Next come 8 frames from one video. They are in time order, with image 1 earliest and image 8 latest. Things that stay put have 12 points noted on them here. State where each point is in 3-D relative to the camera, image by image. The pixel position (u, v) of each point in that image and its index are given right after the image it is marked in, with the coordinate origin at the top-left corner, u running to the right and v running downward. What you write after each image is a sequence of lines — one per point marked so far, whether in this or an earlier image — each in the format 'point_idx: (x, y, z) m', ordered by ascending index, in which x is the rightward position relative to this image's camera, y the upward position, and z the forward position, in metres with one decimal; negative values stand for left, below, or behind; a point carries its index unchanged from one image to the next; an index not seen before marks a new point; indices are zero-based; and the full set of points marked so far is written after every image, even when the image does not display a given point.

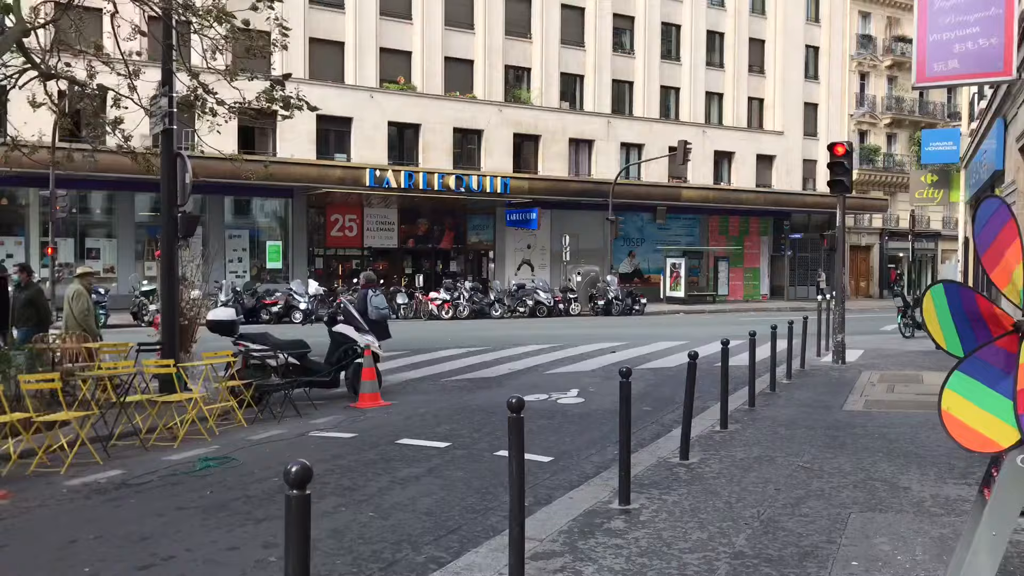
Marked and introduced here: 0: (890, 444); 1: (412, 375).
0: (+3.0, -1.2, +7.0) m
1: (-1.4, -1.2, +11.9) m
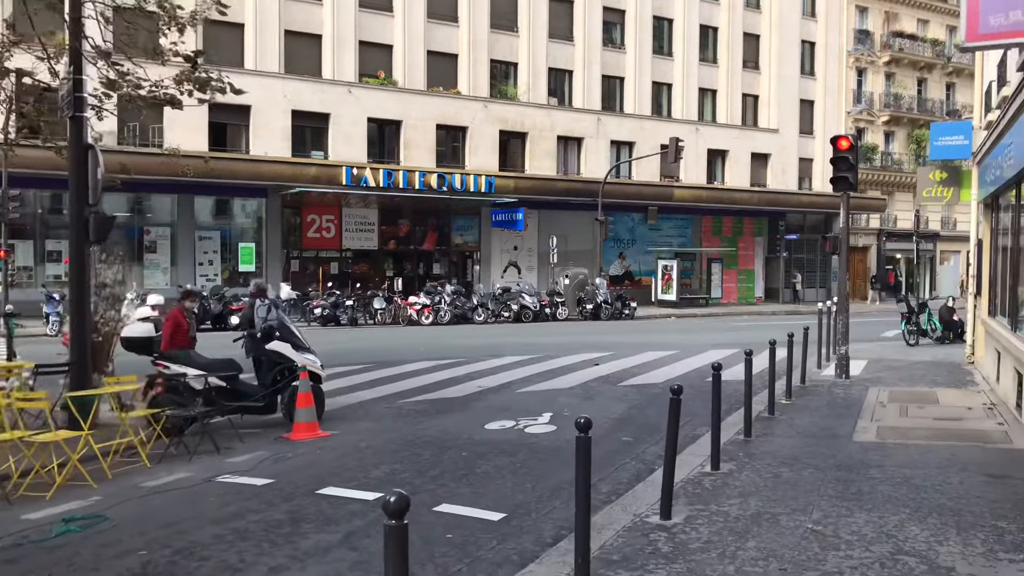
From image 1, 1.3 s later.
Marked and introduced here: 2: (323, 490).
0: (+2.6, -1.3, +5.7) m
1: (-1.8, -1.3, +10.7) m
2: (-1.3, -1.4, +6.0) m
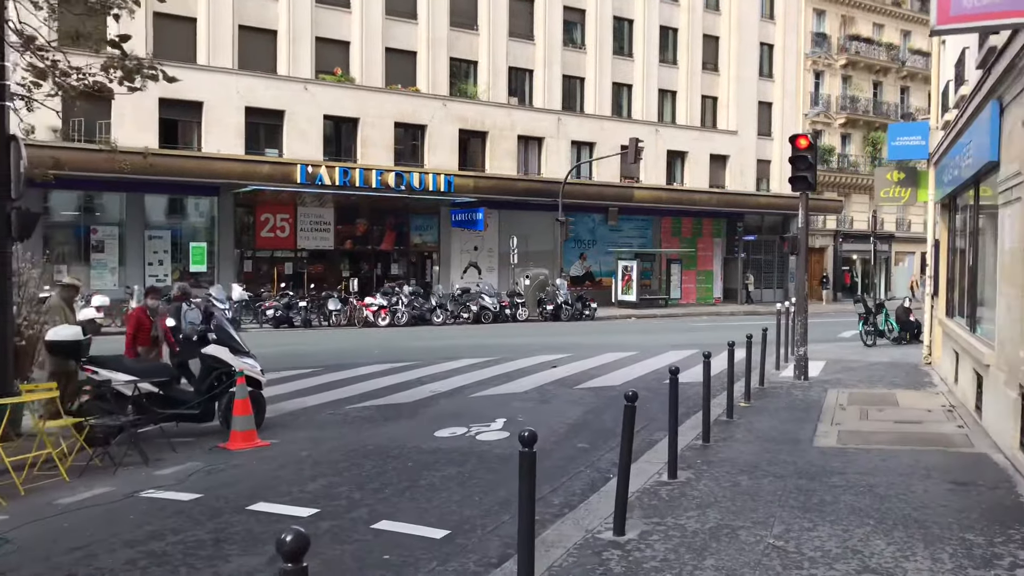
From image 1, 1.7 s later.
0: (+2.3, -1.4, +5.5) m
1: (-2.3, -1.3, +10.2) m
2: (-1.6, -1.4, +5.6) m
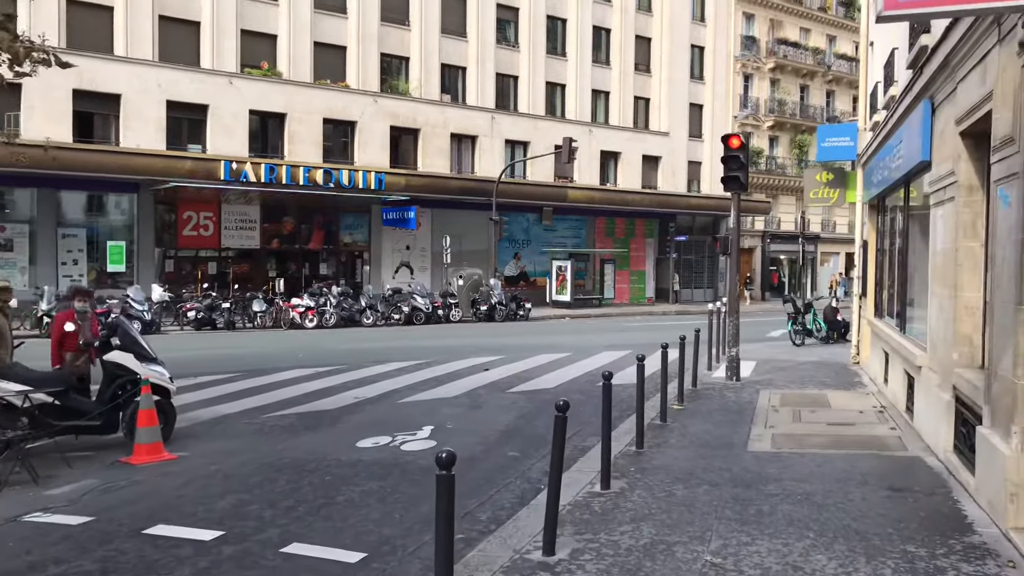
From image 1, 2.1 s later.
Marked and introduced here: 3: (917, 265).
0: (+1.8, -1.4, +5.3) m
1: (-3.1, -1.3, +9.7) m
2: (-2.1, -1.4, +5.1) m
3: (+4.3, +0.2, +9.3) m
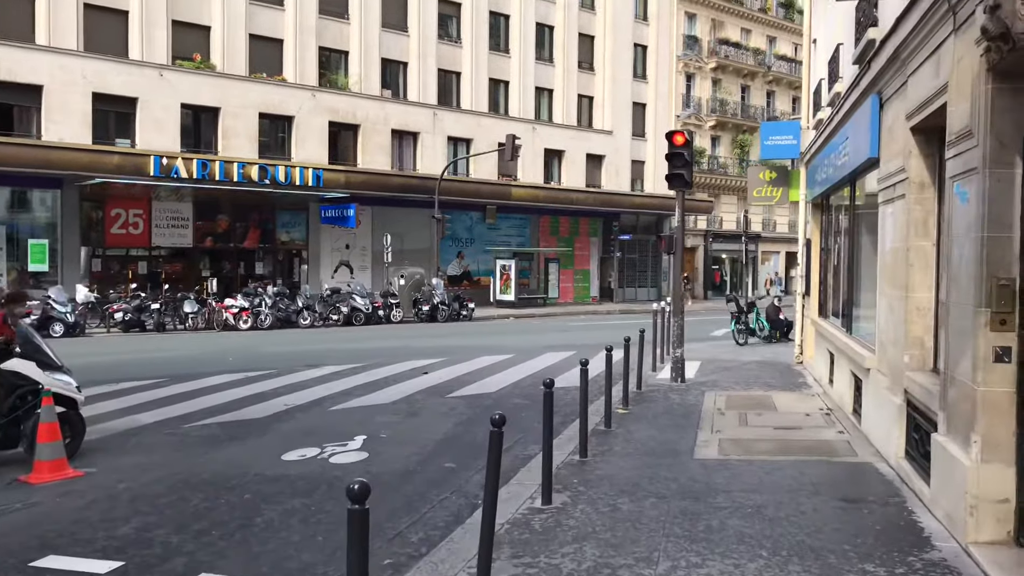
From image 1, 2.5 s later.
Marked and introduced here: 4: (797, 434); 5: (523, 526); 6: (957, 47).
0: (+1.5, -1.4, +5.0) m
1: (-3.7, -1.3, +9.1) m
2: (-2.5, -1.4, +4.6) m
3: (+3.7, +0.2, +9.1) m
4: (+2.7, -1.4, +8.2) m
5: (+0.1, -1.4, +5.2) m
6: (+2.5, +1.4, +5.0) m
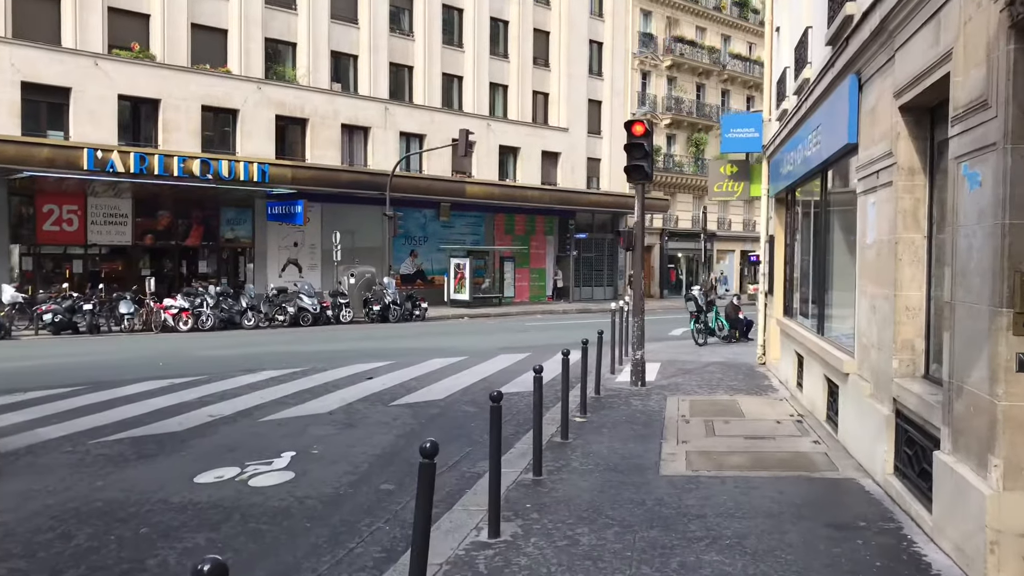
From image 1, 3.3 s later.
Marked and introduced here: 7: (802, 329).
0: (+1.2, -1.4, +4.3) m
1: (-4.2, -1.3, +8.1) m
2: (-2.7, -1.4, +3.7) m
3: (+3.2, +0.3, +8.5) m
4: (+2.2, -1.3, +7.5) m
5: (-0.2, -1.4, +4.4) m
6: (+2.2, +1.4, +4.3) m
7: (+3.3, -0.5, +10.1) m
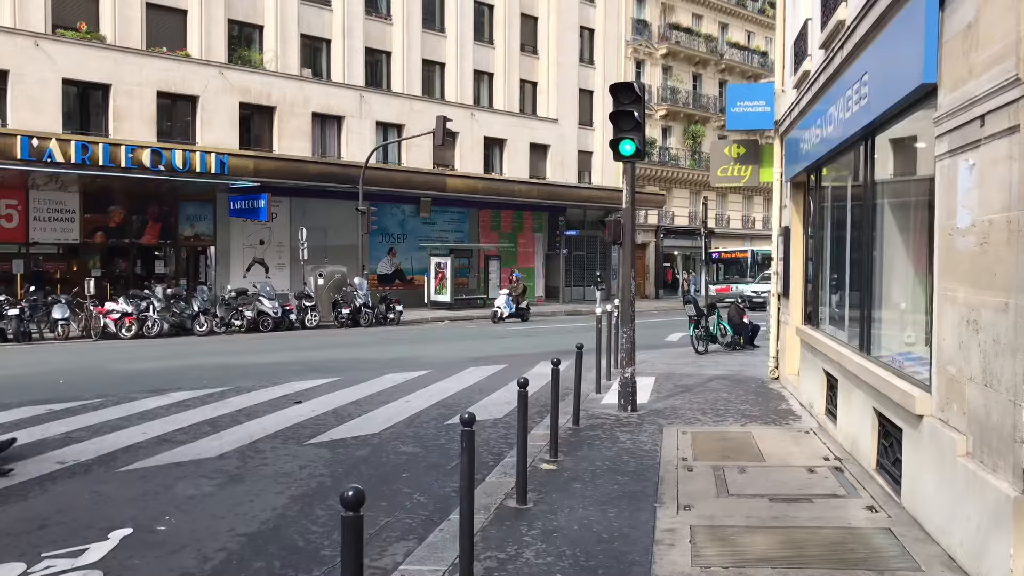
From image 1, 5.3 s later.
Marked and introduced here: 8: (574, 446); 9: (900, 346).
0: (+0.8, -1.4, +2.1) m
1: (-4.6, -1.4, +5.9) m
2: (-3.1, -1.5, +1.5) m
3: (+2.7, +0.2, +6.3) m
4: (+1.8, -1.4, +5.4) m
5: (-0.6, -1.4, +2.2) m
6: (+1.8, +1.3, +2.2) m
7: (+2.9, -0.5, +7.9) m
8: (+0.5, -1.4, +7.5) m
9: (+2.7, -0.4, +6.1) m
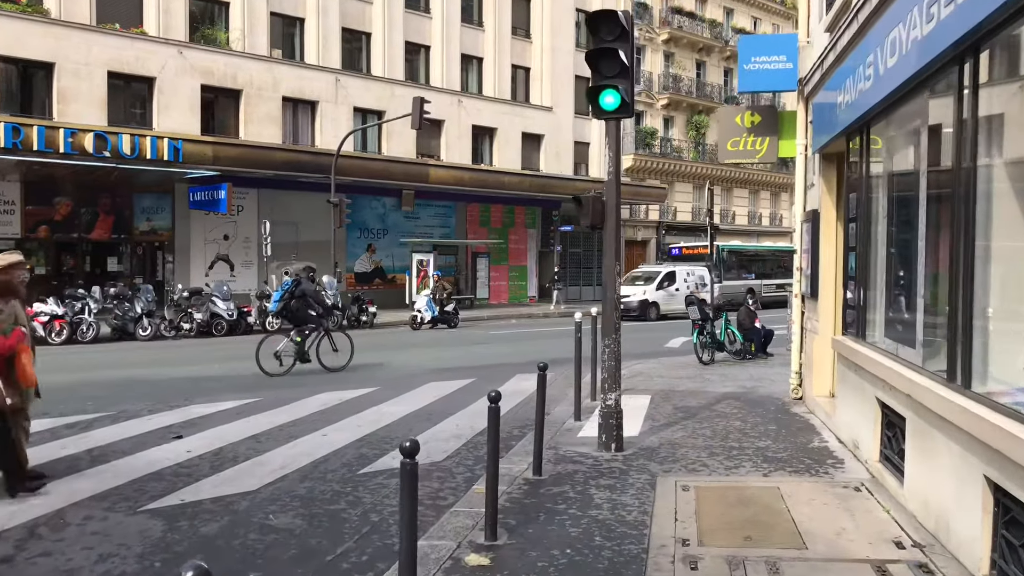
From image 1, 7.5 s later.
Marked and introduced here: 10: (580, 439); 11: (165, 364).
0: (+0.3, -1.4, -0.2) m
1: (-5.1, -1.4, +3.6) m
2: (-3.6, -1.5, -0.8) m
3: (+2.3, +0.2, +4.0) m
4: (+1.4, -1.4, +3.1) m
5: (-1.1, -1.4, -0.1) m
6: (+1.4, +1.4, -0.2) m
7: (+2.5, -0.5, +5.6) m
8: (+0.1, -1.3, +5.2) m
9: (+2.2, -0.4, +3.8) m
10: (+0.6, -1.3, +7.6) m
11: (-5.8, -1.2, +14.2) m
